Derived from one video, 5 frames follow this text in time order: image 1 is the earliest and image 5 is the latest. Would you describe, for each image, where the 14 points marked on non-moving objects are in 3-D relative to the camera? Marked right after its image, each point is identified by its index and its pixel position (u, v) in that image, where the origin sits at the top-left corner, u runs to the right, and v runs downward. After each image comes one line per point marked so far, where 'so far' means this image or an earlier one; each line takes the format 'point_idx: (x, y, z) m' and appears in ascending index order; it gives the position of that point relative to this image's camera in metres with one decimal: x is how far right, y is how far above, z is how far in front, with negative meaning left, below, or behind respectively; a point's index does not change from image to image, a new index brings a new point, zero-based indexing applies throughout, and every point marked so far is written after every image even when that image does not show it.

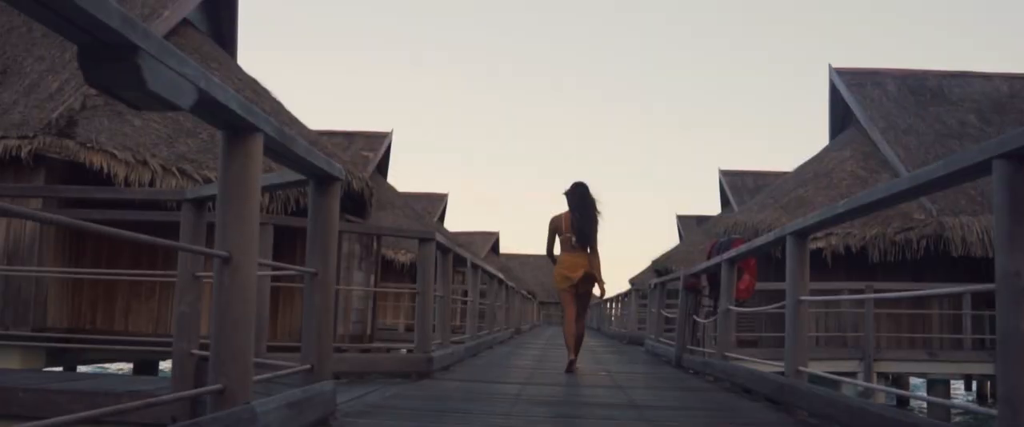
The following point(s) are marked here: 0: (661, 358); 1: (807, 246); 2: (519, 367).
0: (+1.5, -1.4, +10.0) m
1: (+1.3, -0.1, +4.5) m
2: (+0.1, -1.3, +8.7) m
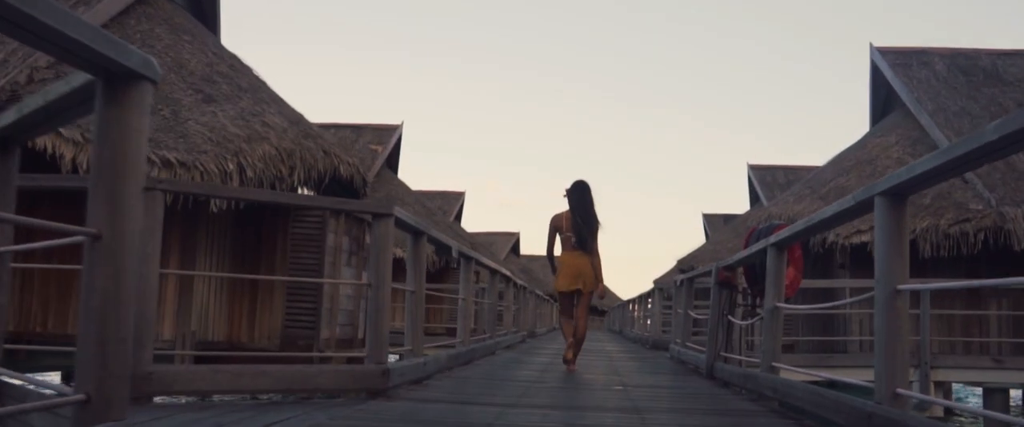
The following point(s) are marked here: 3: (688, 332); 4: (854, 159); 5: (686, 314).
0: (+1.5, -1.3, +8.6) m
1: (+1.2, 0.0, +3.1) m
2: (+0.1, -1.2, +7.3) m
3: (+1.7, -1.1, +9.3) m
4: (+5.1, +0.8, +14.9) m
5: (+1.6, -0.9, +9.3) m
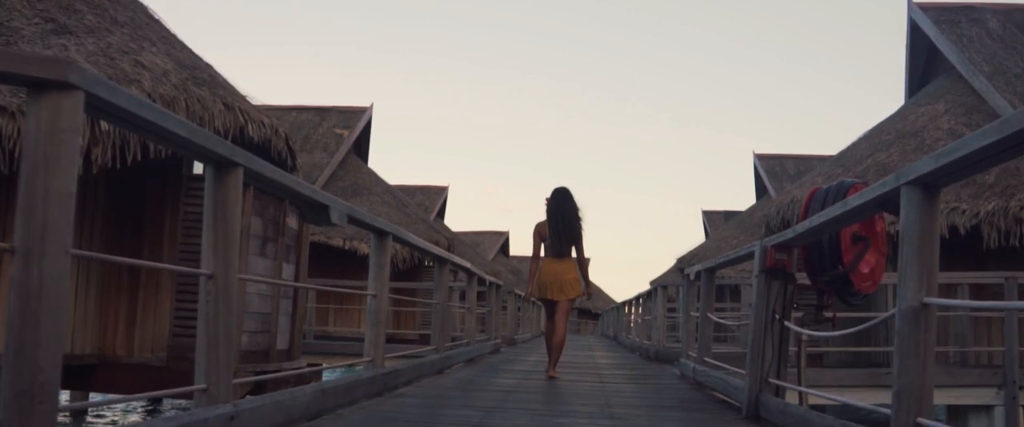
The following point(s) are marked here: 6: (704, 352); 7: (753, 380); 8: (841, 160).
0: (+1.2, -1.1, +6.1) m
1: (+0.9, +0.2, +0.6) m
2: (-0.2, -1.0, +4.8) m
3: (+1.3, -0.9, +6.9) m
4: (+4.7, +1.0, +12.5) m
5: (+1.3, -0.7, +6.8) m
6: (+1.3, -0.9, +6.9) m
7: (+1.1, -0.8, +4.6) m
8: (+4.3, +0.7, +13.2) m
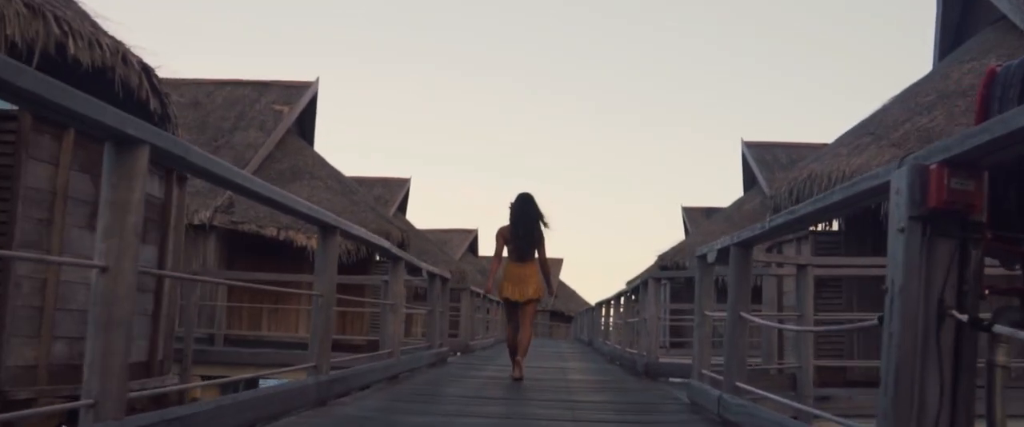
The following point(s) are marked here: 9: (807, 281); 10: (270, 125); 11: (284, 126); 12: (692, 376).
0: (+0.9, -0.8, +3.7) m
1: (+0.8, +0.5, -1.8) m
2: (-0.5, -0.7, +2.4) m
3: (+1.0, -0.7, +4.5) m
4: (+4.3, +1.2, +10.2) m
5: (+1.0, -0.5, +4.4) m
6: (+1.0, -0.7, +4.5) m
7: (+0.8, -0.5, +2.2) m
8: (+3.8, +0.9, +10.8) m
9: (+1.7, -0.4, +5.9) m
10: (-4.4, +1.6, +18.4) m
11: (-4.2, +1.6, +18.5) m
12: (+0.9, -0.8, +5.2) m
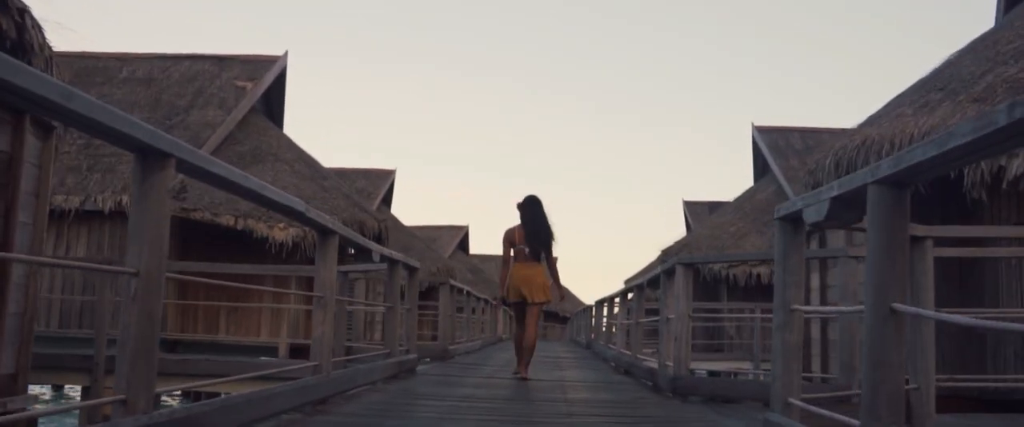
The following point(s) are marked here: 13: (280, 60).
0: (+0.8, -0.6, +1.8) m
1: (+0.7, +0.7, -3.7) m
2: (-0.6, -0.5, +0.5) m
3: (+0.9, -0.4, +2.5) m
4: (+4.2, +1.4, +8.3) m
5: (+0.9, -0.2, +2.5) m
6: (+0.9, -0.5, +2.5) m
7: (+0.8, -0.3, +0.3) m
8: (+3.7, +1.1, +8.9) m
9: (+1.6, -0.2, +4.0) m
10: (-4.6, +1.8, +16.4) m
11: (-4.4, +1.8, +16.5) m
12: (+0.9, -0.6, +3.3) m
13: (-4.1, +2.7, +18.0) m
